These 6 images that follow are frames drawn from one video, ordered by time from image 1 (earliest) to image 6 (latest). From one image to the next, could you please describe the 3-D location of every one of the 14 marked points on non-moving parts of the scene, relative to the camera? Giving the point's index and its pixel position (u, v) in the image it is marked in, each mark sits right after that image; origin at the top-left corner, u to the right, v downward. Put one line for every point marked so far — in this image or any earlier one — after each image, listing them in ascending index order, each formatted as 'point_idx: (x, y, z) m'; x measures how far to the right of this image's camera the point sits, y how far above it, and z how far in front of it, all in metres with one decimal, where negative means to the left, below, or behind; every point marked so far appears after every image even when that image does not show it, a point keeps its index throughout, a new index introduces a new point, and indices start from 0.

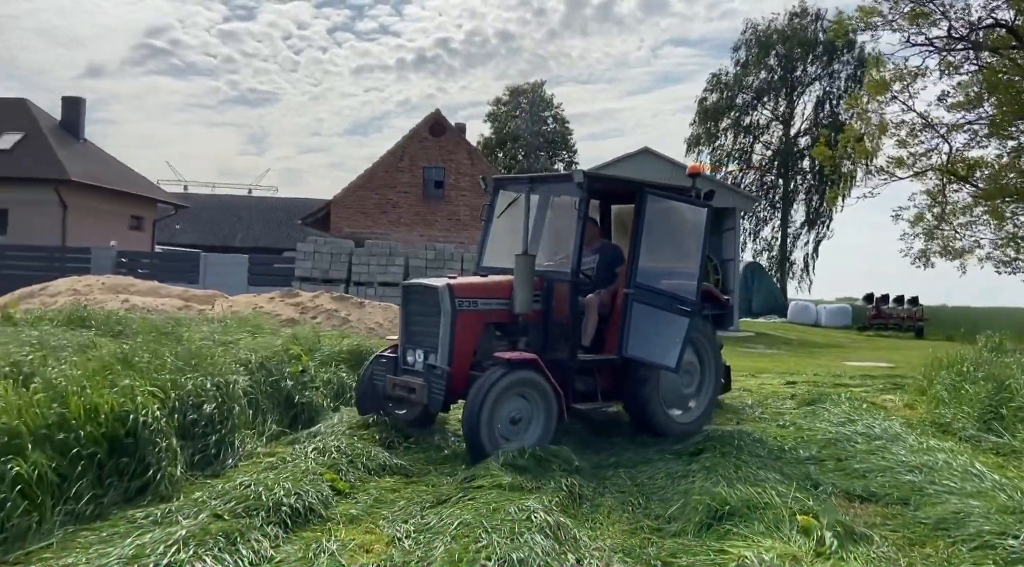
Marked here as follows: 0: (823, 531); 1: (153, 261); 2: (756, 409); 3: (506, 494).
0: (+1.5, -1.2, +4.0) m
1: (-7.7, +0.5, +17.9) m
2: (+2.3, -1.2, +7.6) m
3: (0.0, -1.1, +4.1) m
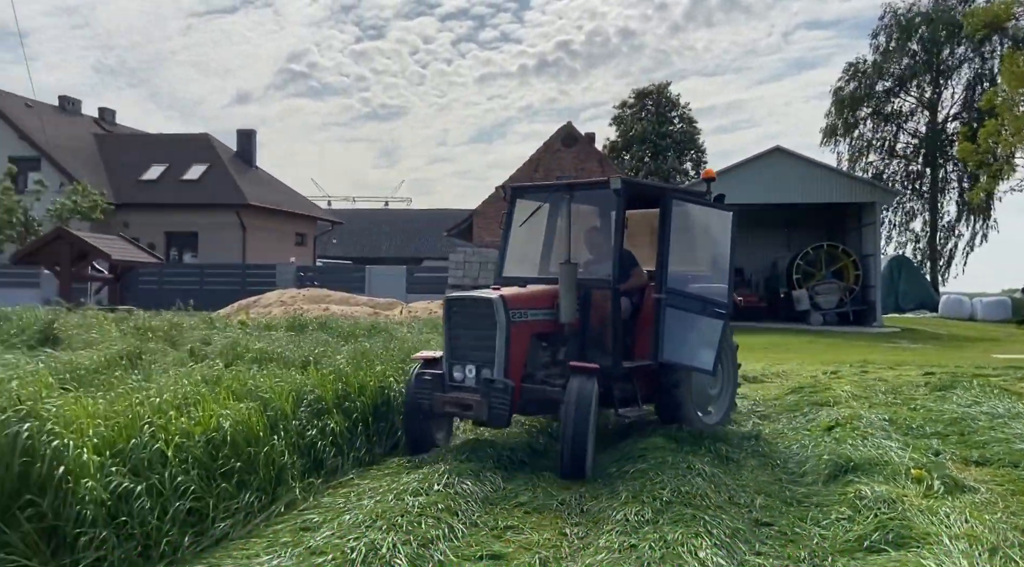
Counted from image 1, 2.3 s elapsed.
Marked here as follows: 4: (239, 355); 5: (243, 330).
0: (+2.5, -1.1, +4.9) m
1: (-4.5, +0.2, +20.1) m
2: (+3.8, -1.1, +8.4) m
3: (+1.0, -1.1, +5.3) m
4: (-1.9, -0.5, +5.9) m
5: (-2.7, -0.5, +8.4) m
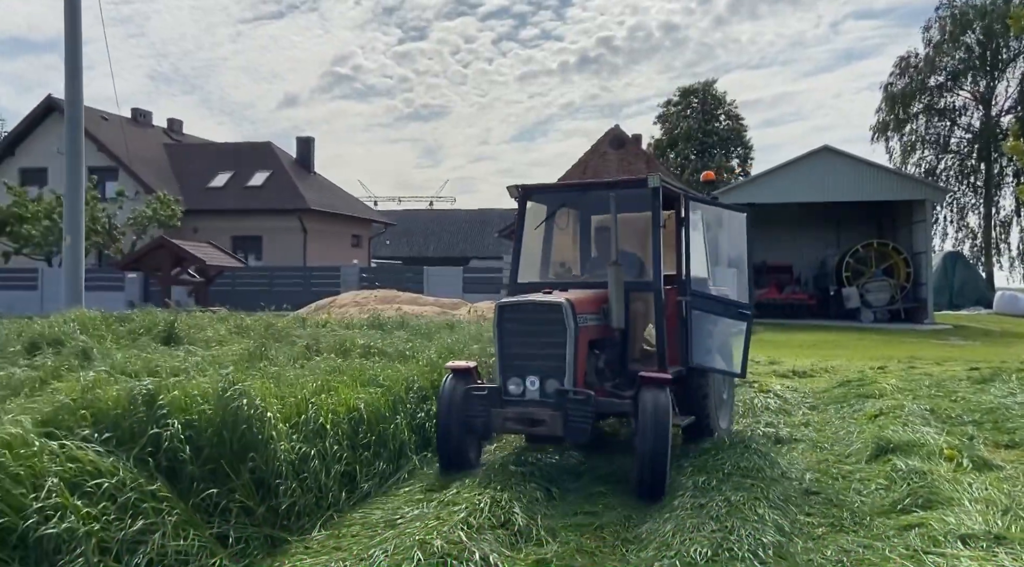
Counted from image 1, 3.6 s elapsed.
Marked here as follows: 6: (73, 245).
0: (+3.0, -1.2, +5.5) m
1: (-3.1, +0.2, +21.1) m
2: (+4.5, -1.1, +9.0) m
3: (+1.5, -1.1, +6.0) m
4: (-1.4, -0.6, +6.8) m
5: (-2.0, -0.5, +9.4) m
6: (-6.2, +0.6, +11.8) m
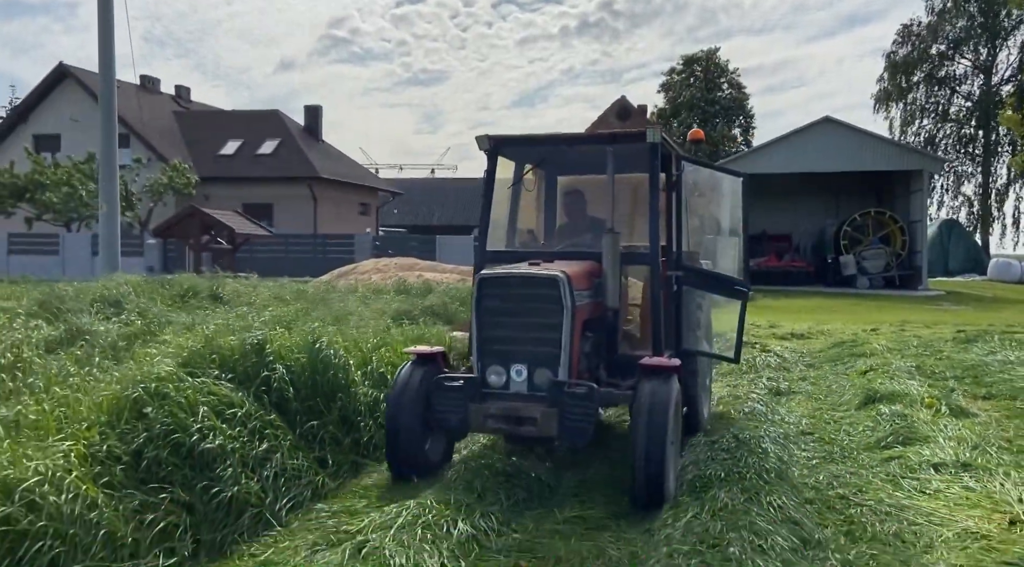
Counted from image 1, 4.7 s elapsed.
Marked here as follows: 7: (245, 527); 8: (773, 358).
0: (+3.2, -0.9, +6.2) m
1: (-2.9, +1.1, +21.8) m
2: (+4.8, -0.7, +9.7) m
3: (+1.8, -0.8, +6.7) m
4: (-1.1, -0.3, +7.4) m
5: (-1.8, -0.1, +10.0) m
6: (-6.0, +1.1, +12.4) m
7: (-1.0, -0.9, +3.2) m
8: (+2.8, -0.8, +9.0) m
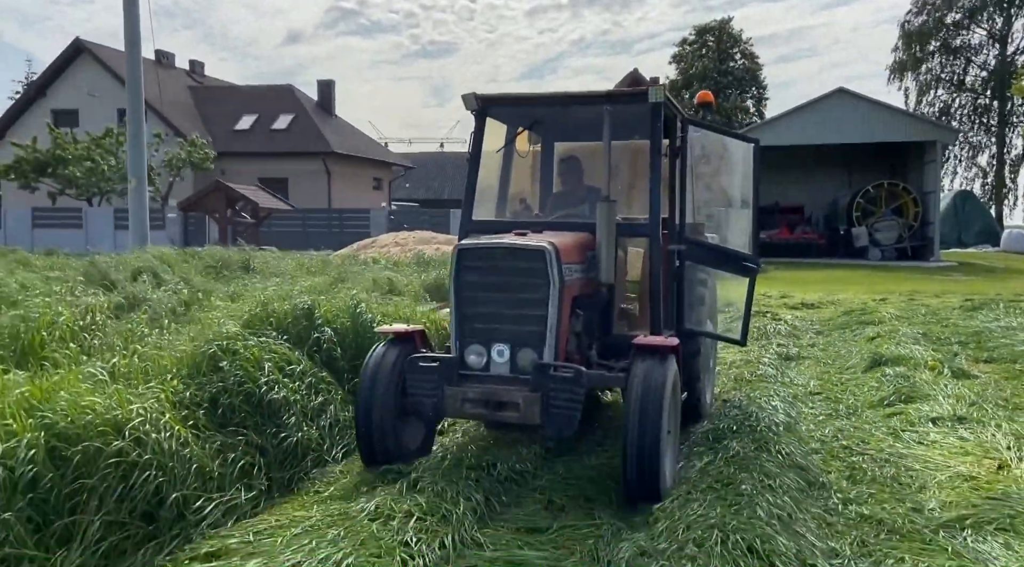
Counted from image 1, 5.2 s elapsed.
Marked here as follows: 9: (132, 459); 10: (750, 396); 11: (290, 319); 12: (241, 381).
0: (+3.4, -0.7, +6.6) m
1: (-2.6, +1.8, +22.1) m
2: (+5.0, -0.4, +10.0) m
3: (+2.0, -0.6, +7.1) m
4: (-0.9, 0.0, +7.8) m
5: (-1.5, +0.2, +10.4) m
6: (-5.7, +1.5, +12.8) m
7: (-0.9, -0.8, +3.6) m
8: (+3.0, -0.5, +9.3) m
9: (-1.3, -0.6, +2.9) m
10: (+1.6, -0.7, +5.4) m
11: (-1.2, -0.2, +4.5) m
12: (-1.2, -0.4, +3.6) m
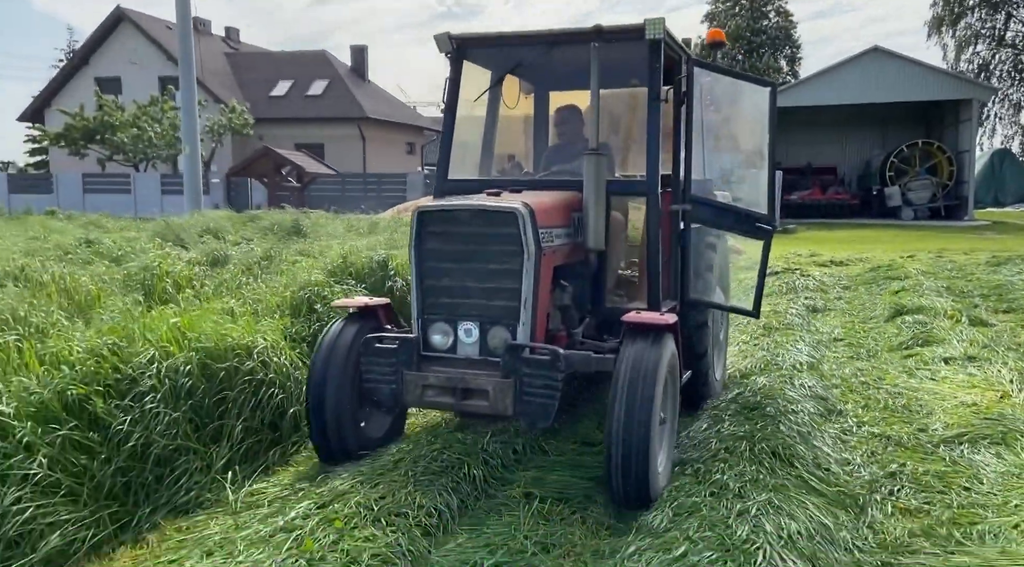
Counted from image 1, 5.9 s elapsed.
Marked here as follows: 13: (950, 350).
0: (+3.8, -0.3, +7.0) m
1: (-1.7, +2.8, +22.6) m
2: (+5.5, +0.2, +10.3) m
3: (+2.3, -0.2, +7.5) m
4: (-0.5, +0.4, +8.3) m
5: (-1.0, +0.8, +10.9) m
6: (-5.1, +2.1, +13.4) m
7: (-0.6, -0.6, +4.1) m
8: (+3.5, 0.0, +9.8) m
9: (-1.1, -0.4, +3.5) m
10: (+1.9, -0.4, +5.9) m
11: (-0.9, +0.1, +5.0) m
12: (-0.9, -0.2, +4.2) m
13: (+2.9, -0.4, +5.5) m
